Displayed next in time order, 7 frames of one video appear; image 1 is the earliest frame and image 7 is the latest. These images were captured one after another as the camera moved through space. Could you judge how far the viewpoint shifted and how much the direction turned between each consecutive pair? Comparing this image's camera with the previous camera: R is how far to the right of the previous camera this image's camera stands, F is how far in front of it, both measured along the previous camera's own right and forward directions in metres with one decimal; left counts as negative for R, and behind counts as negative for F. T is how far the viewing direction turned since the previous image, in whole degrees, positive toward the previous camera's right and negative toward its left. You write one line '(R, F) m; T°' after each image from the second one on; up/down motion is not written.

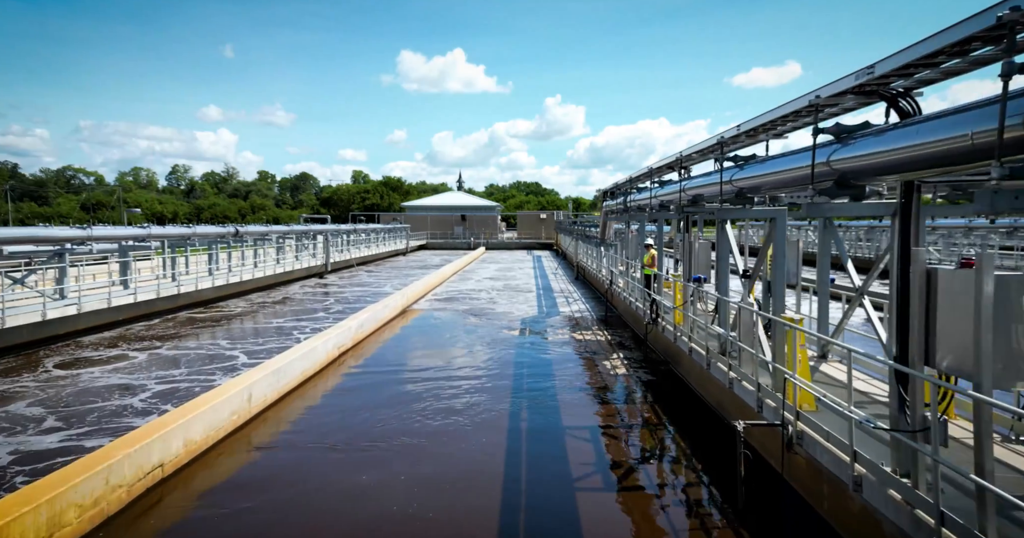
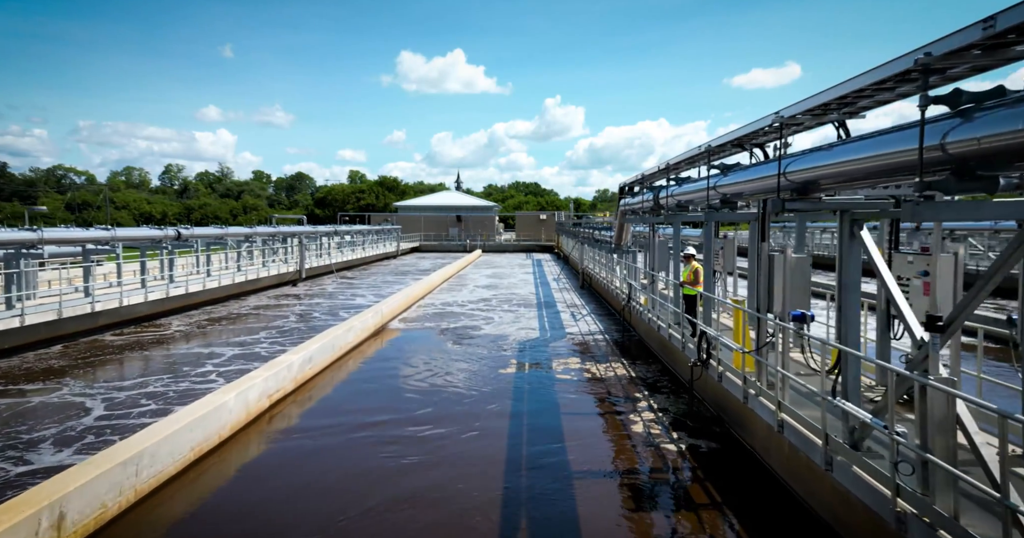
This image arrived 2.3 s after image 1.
(+0.1, +3.5) m; 0°
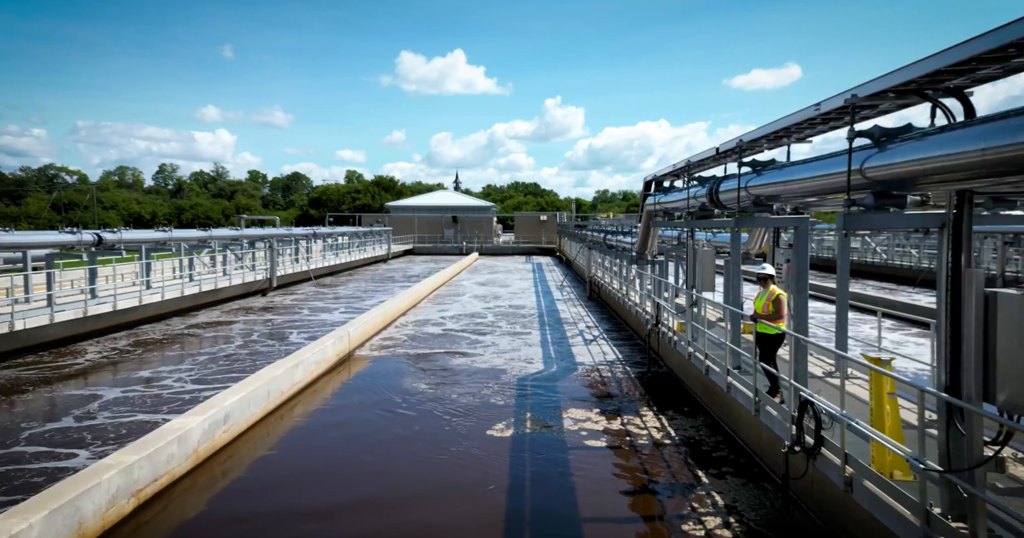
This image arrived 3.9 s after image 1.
(0.0, +3.3) m; 0°
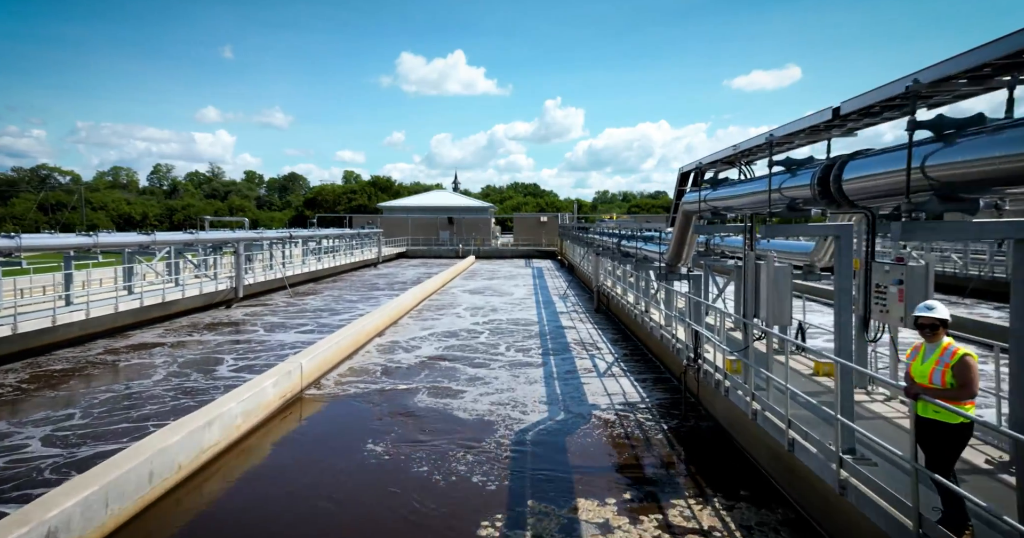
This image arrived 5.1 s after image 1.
(+0.1, +3.0) m; 0°
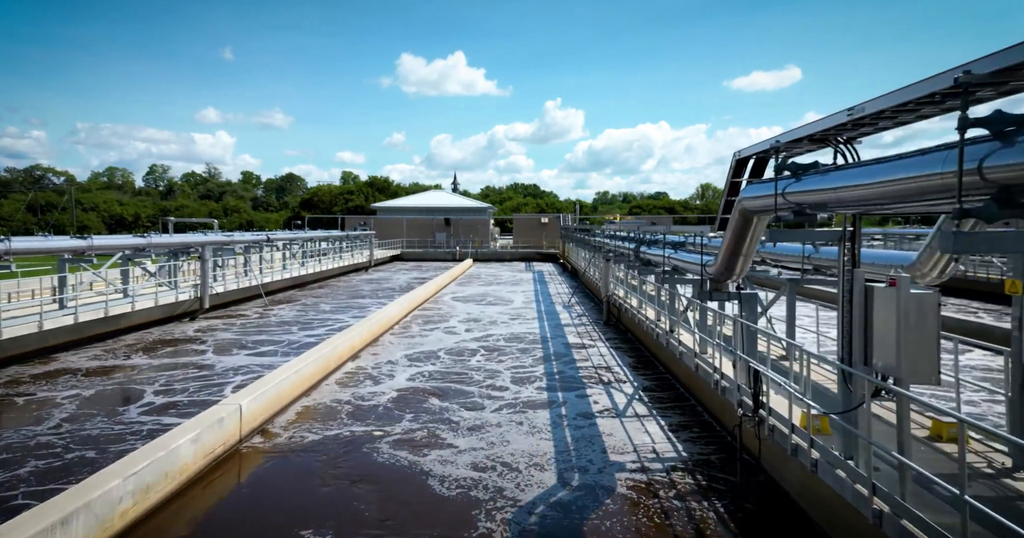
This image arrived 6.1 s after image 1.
(0.0, +2.5) m; 0°
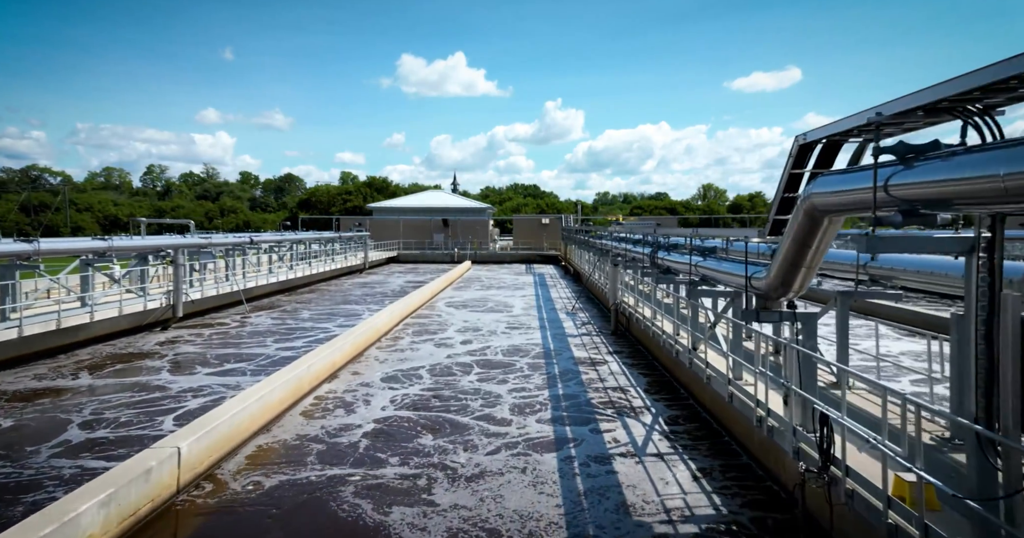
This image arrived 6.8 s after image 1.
(0.0, +1.7) m; 0°
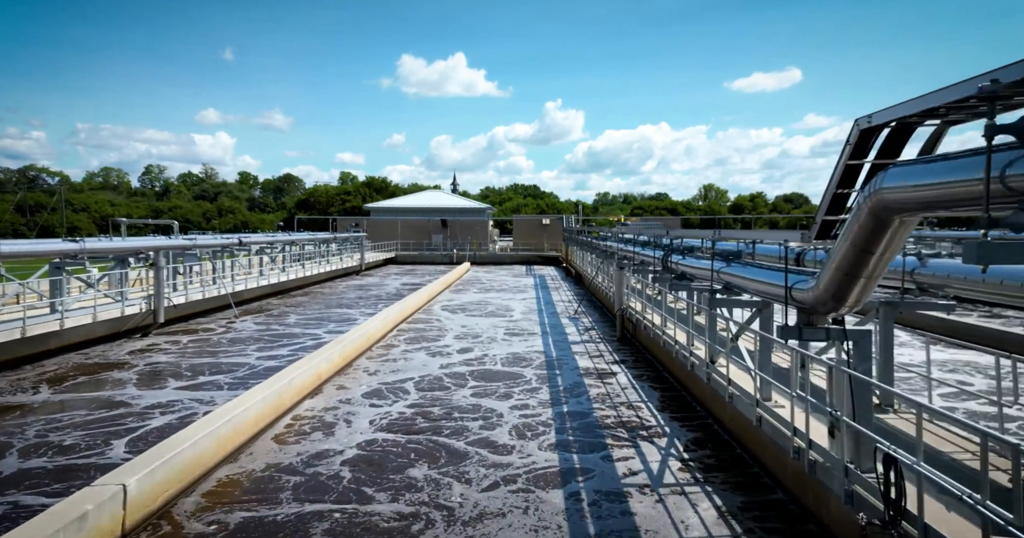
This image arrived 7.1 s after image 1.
(0.0, +1.0) m; 0°
